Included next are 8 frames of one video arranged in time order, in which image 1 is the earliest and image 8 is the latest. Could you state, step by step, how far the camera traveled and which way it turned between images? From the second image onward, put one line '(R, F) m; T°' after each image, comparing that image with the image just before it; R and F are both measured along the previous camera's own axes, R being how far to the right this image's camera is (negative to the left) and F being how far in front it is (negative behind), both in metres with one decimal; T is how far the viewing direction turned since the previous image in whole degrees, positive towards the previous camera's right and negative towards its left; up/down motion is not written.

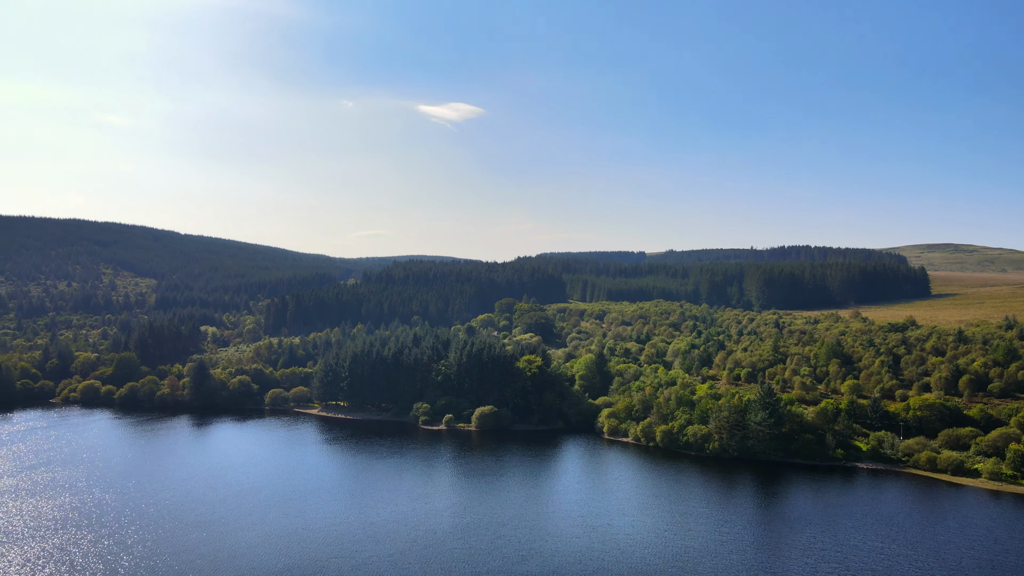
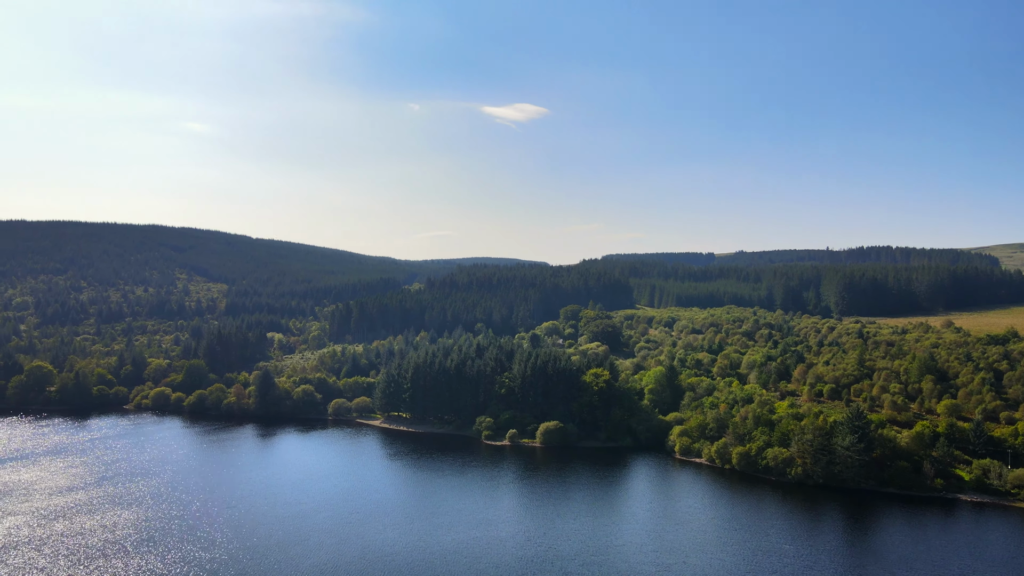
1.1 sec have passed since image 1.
(-0.2, +3.6) m; -5°
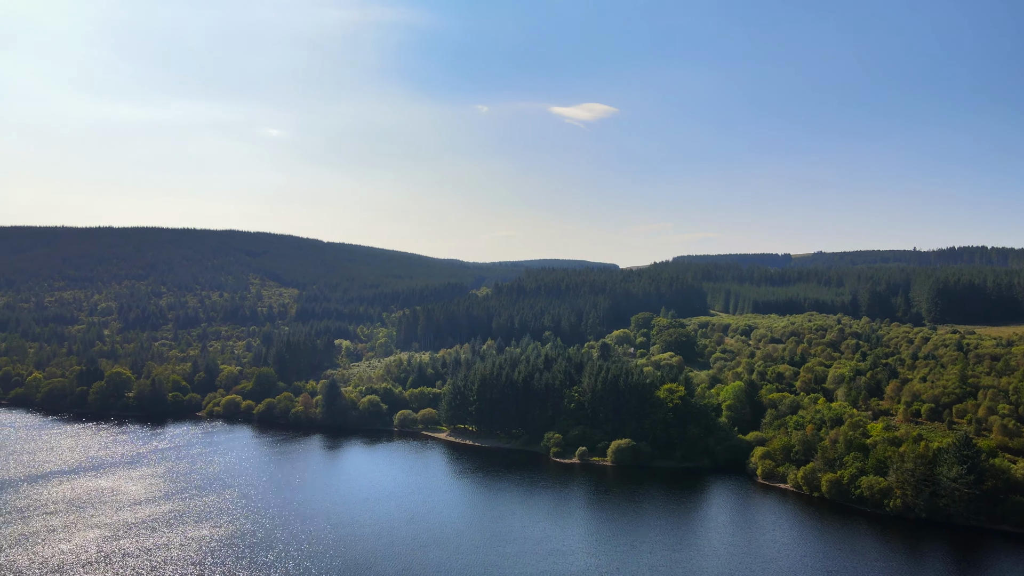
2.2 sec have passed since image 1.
(-0.2, +3.7) m; -5°
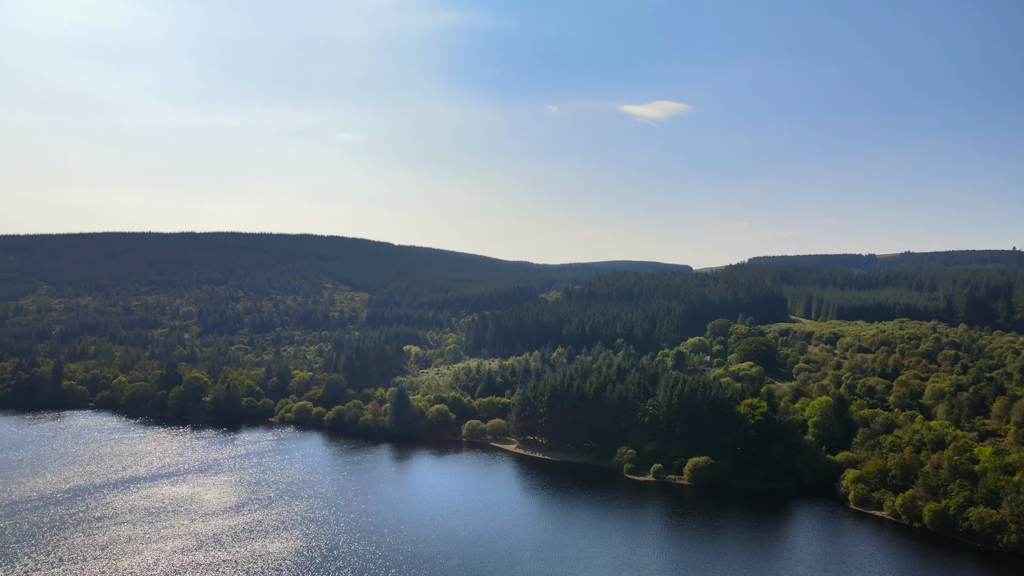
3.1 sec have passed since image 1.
(-0.2, +3.1) m; -5°
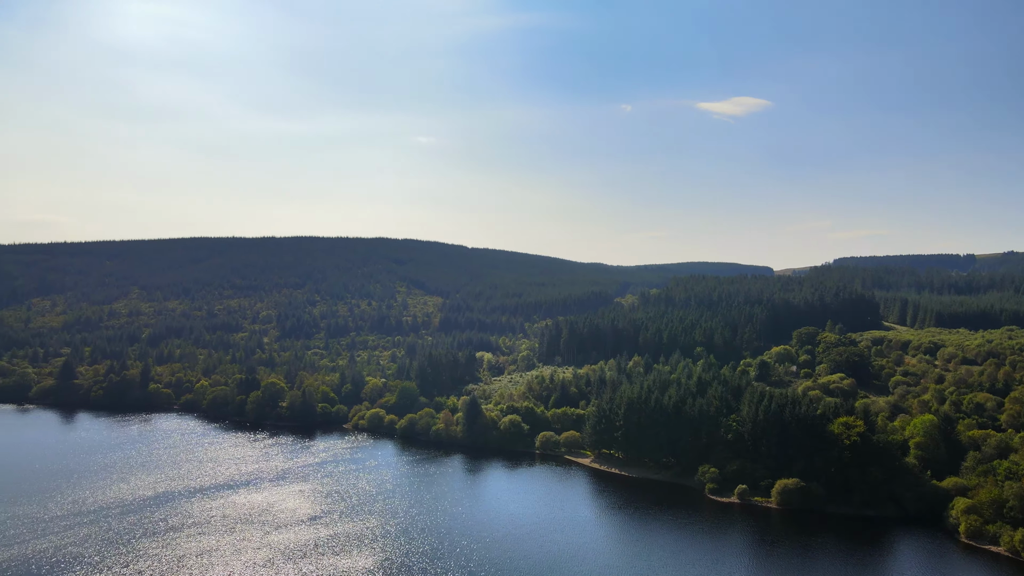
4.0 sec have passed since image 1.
(-0.2, +3.1) m; -6°
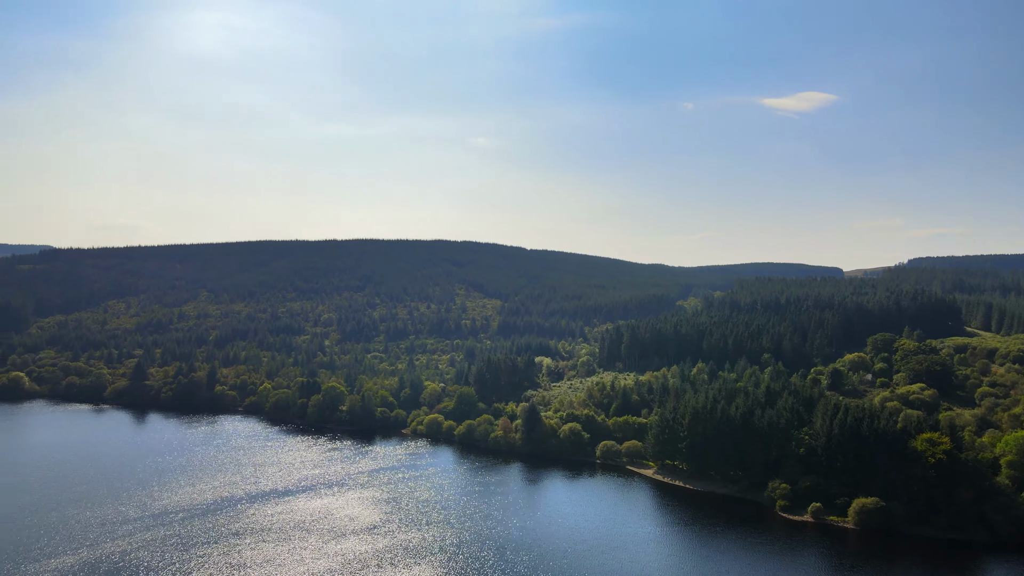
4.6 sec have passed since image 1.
(-0.2, +2.1) m; -5°
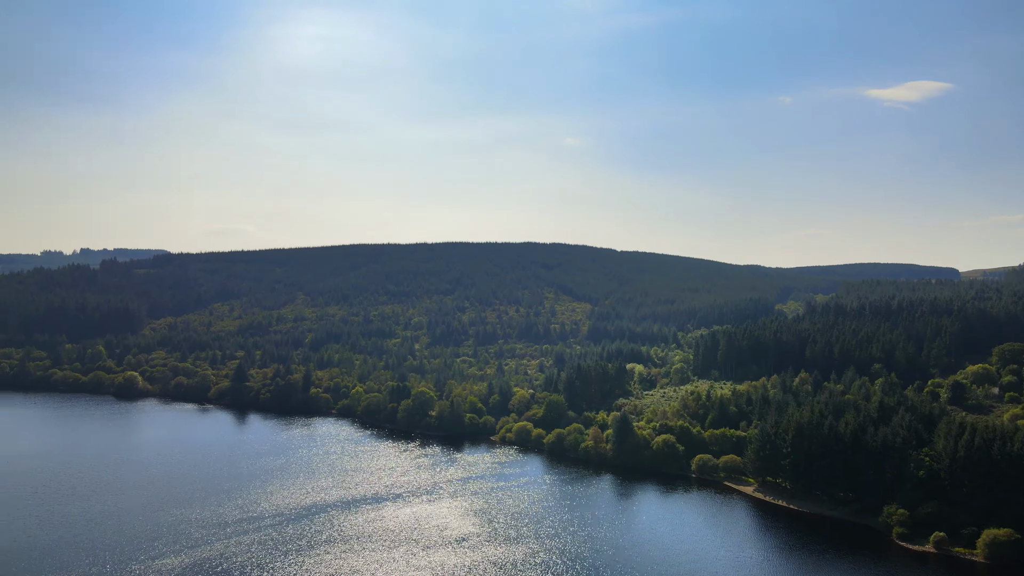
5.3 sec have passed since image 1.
(-0.2, +2.4) m; -7°
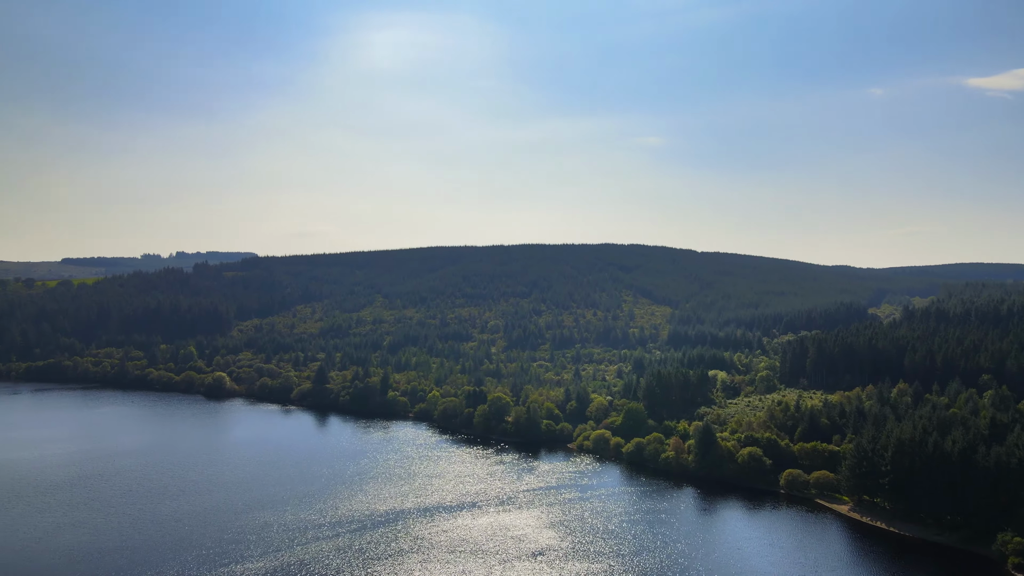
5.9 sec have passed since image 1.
(-0.2, +2.1) m; -6°
